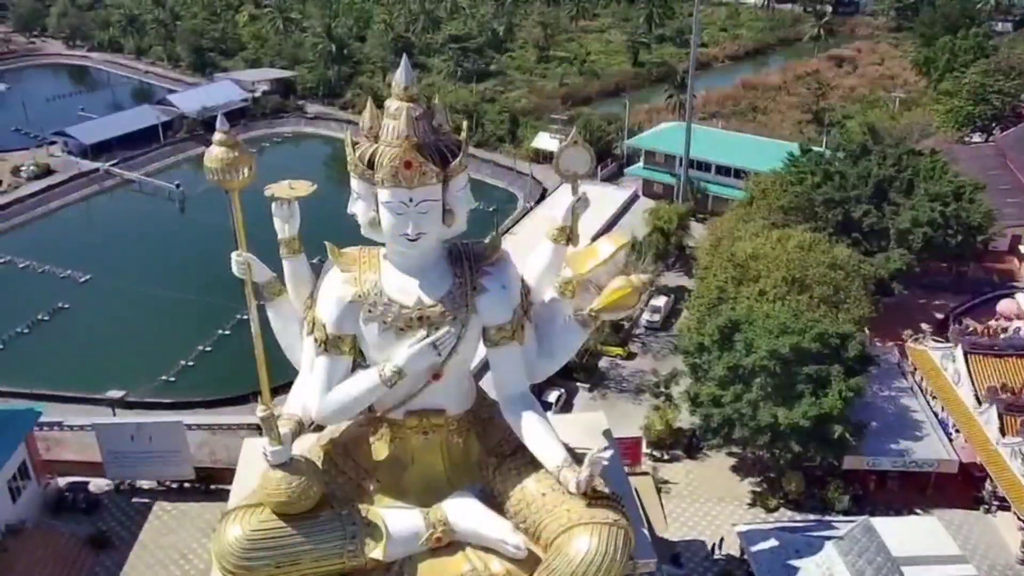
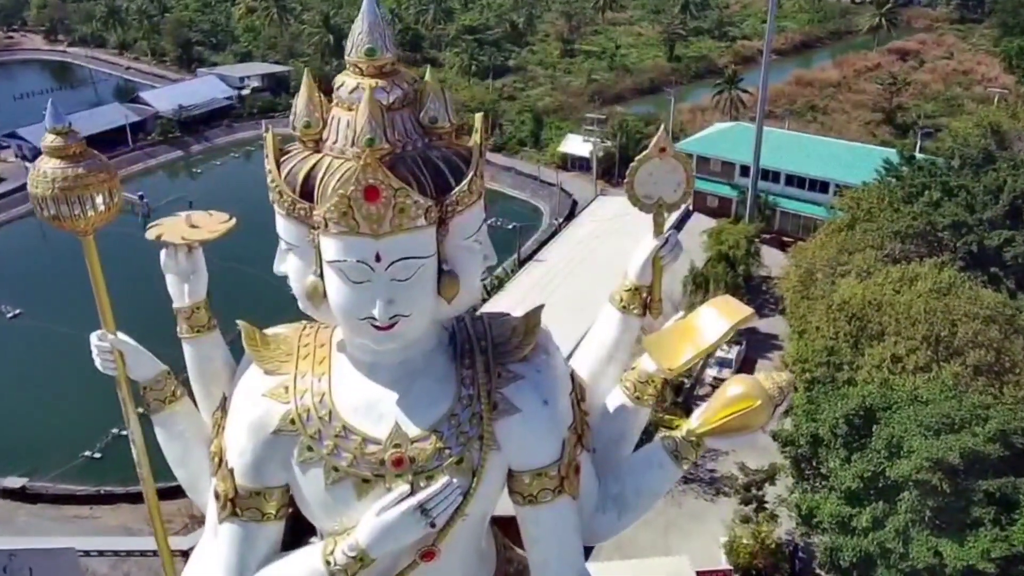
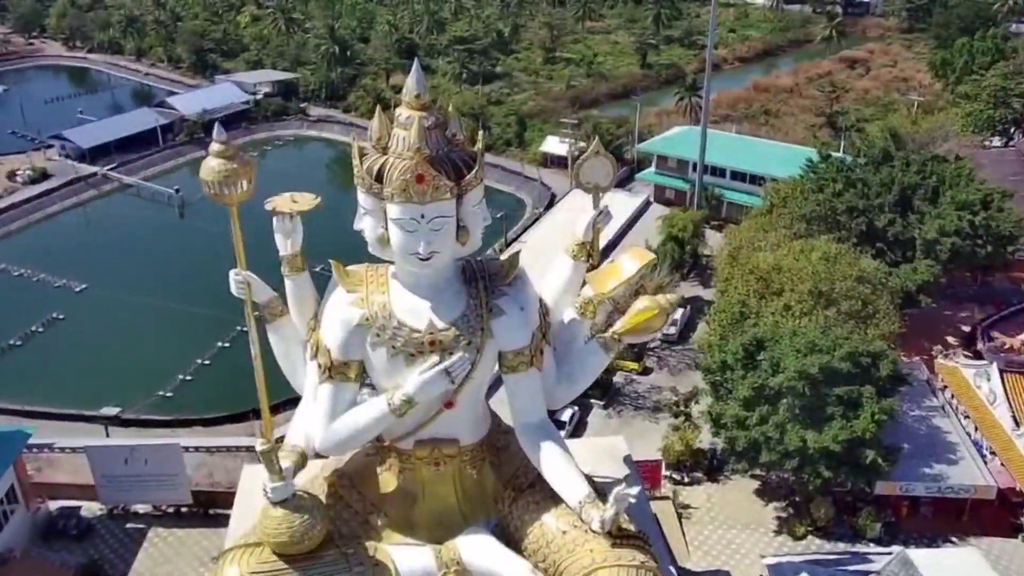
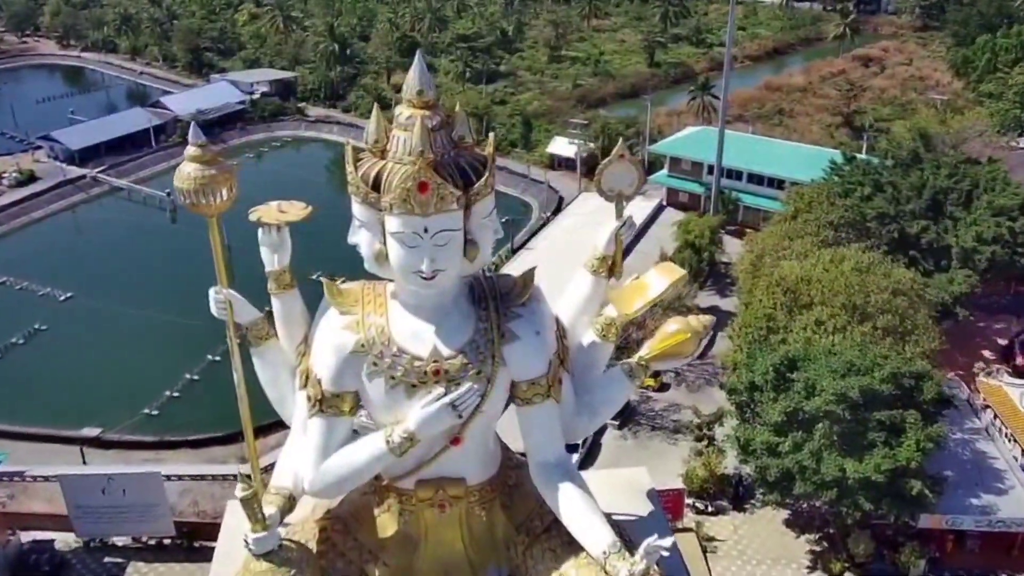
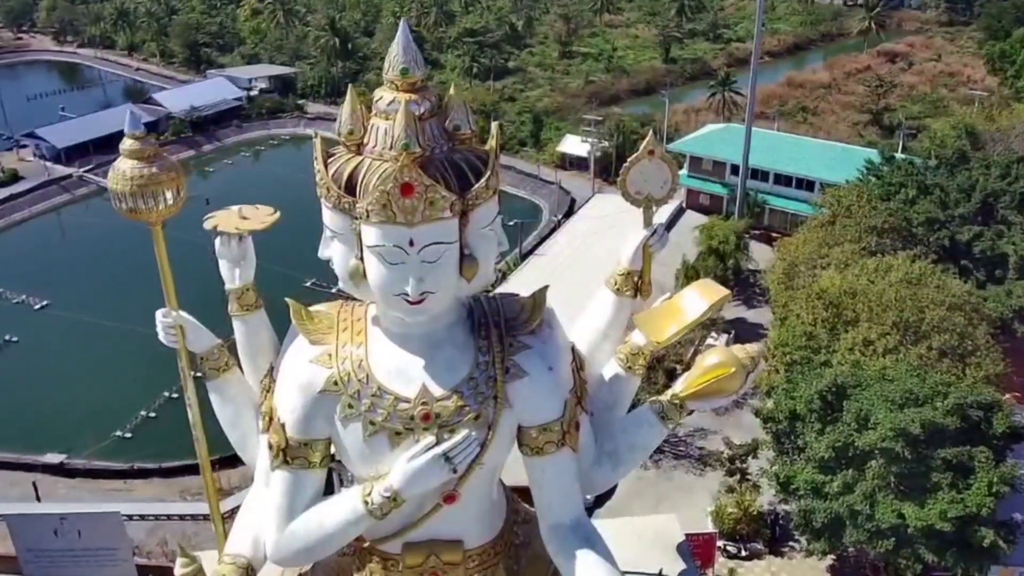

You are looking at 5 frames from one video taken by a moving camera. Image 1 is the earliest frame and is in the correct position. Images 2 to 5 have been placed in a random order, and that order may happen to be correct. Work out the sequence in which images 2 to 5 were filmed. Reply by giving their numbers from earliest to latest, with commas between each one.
3, 4, 5, 2
